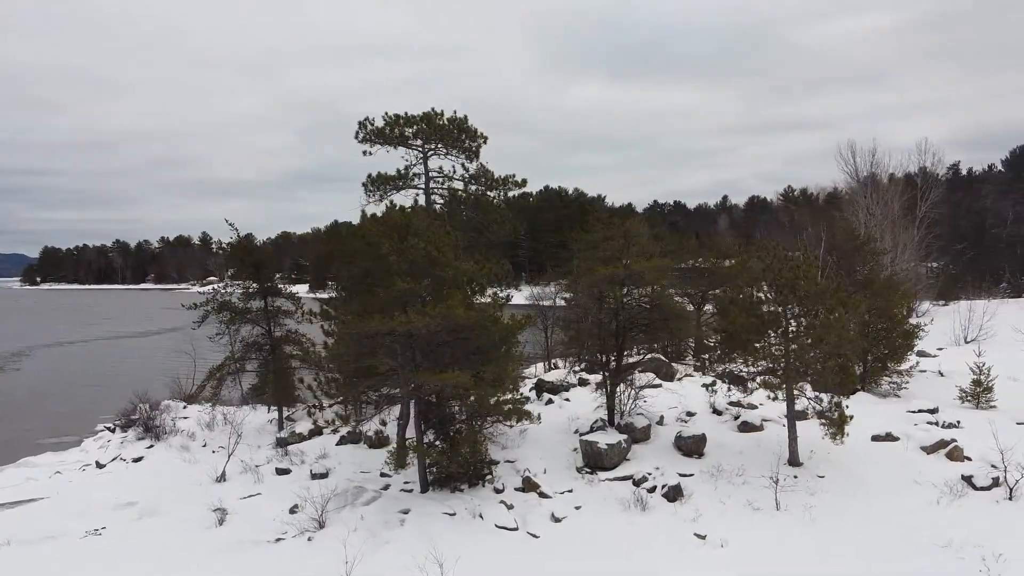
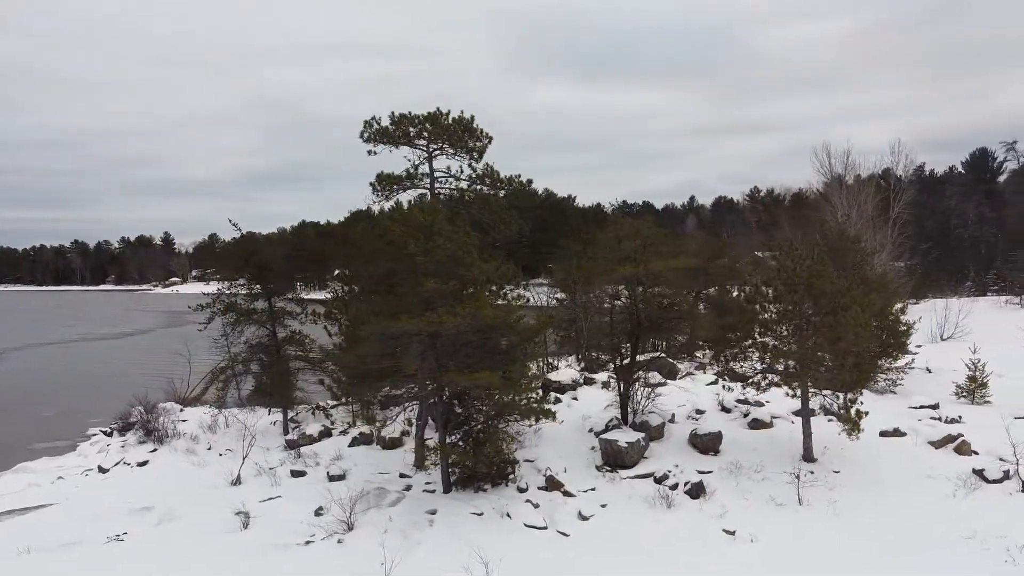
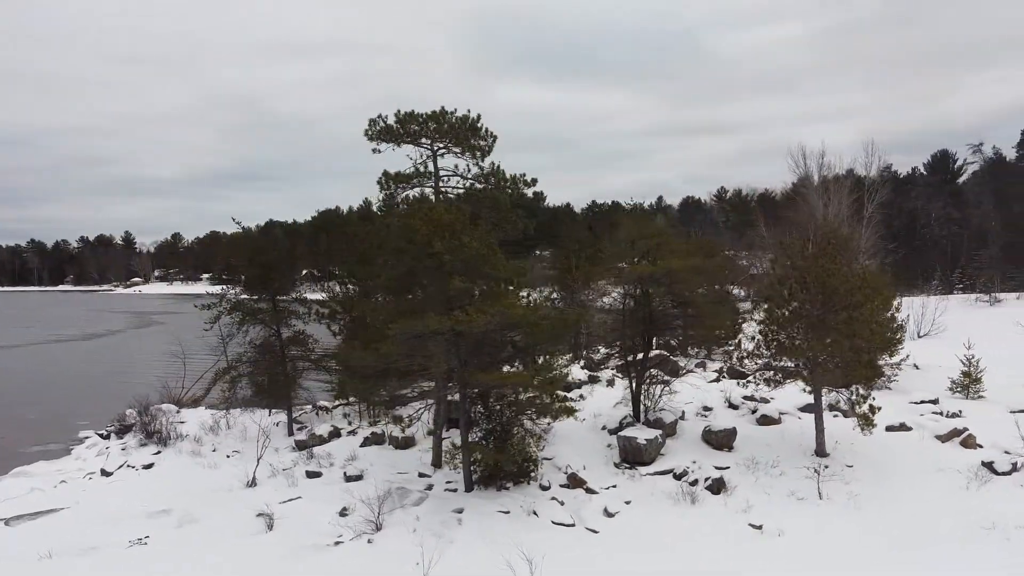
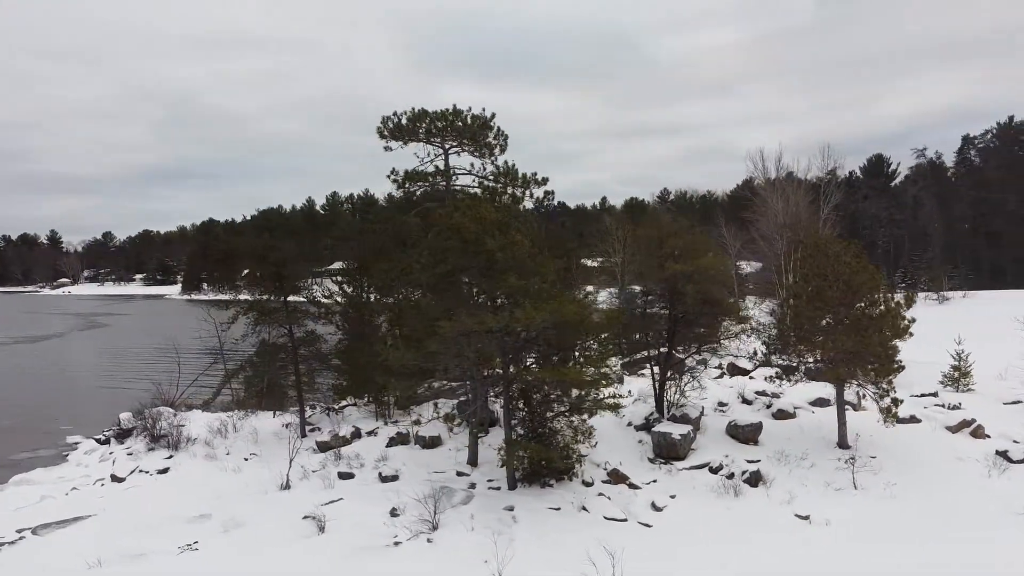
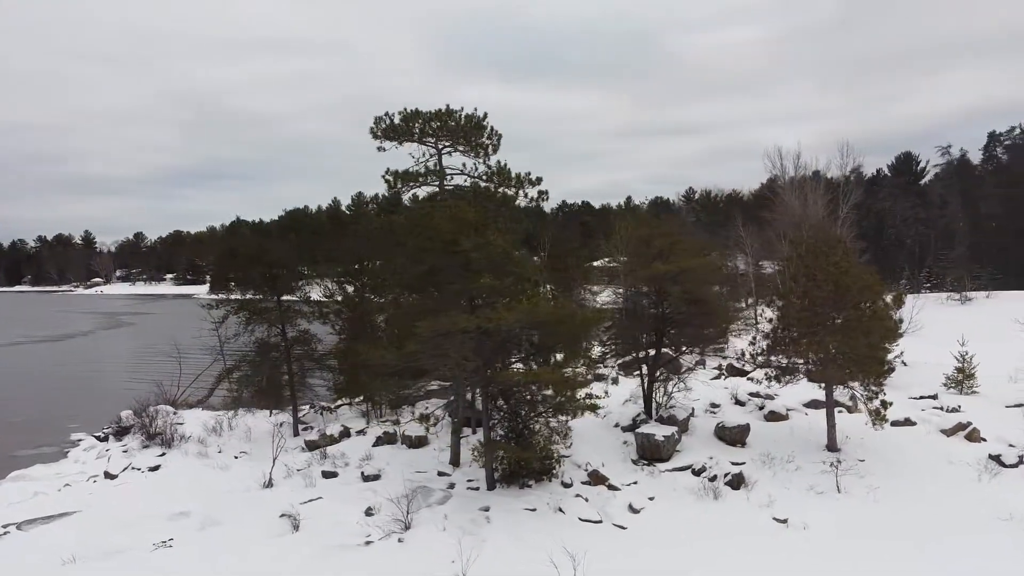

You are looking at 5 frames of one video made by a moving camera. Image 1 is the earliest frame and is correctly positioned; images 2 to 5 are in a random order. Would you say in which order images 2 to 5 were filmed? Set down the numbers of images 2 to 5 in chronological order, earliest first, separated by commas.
2, 3, 5, 4
